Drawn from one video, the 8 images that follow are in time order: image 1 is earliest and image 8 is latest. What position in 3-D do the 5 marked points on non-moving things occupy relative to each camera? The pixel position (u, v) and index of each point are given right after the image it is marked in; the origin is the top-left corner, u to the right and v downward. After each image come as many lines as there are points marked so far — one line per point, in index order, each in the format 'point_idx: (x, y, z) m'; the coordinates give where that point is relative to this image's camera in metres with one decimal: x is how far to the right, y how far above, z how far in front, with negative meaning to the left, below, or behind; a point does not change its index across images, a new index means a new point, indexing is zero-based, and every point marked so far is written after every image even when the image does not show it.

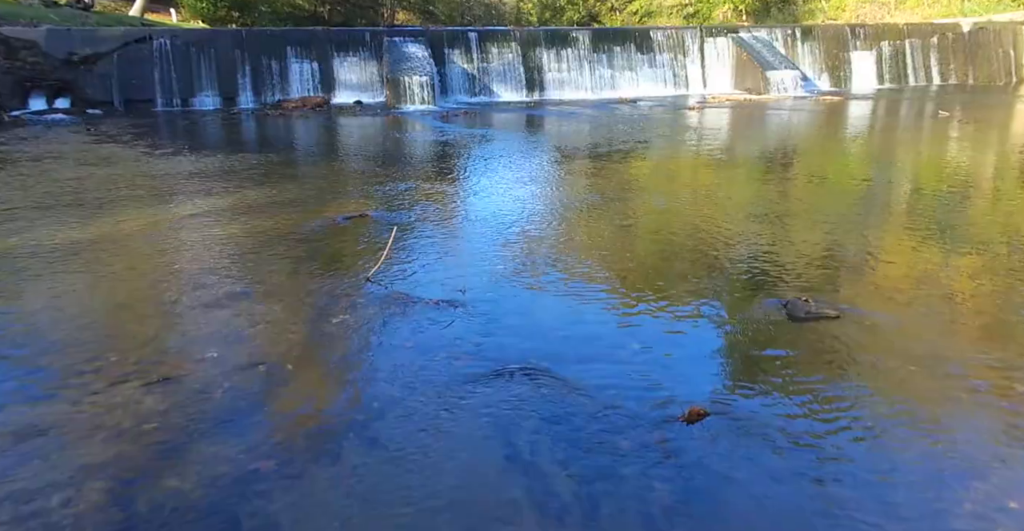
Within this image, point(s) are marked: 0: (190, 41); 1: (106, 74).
0: (-8.4, +5.9, +19.6) m
1: (-10.5, +4.9, +19.3) m
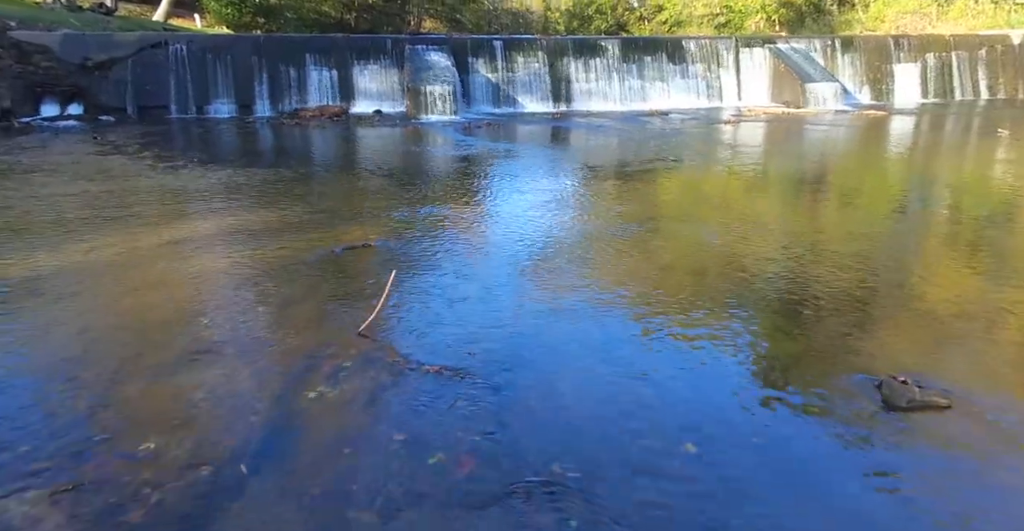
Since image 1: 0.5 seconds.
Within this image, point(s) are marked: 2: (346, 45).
0: (-7.8, +5.5, +19.1) m
1: (-9.8, +4.6, +18.8) m
2: (-4.4, +5.9, +20.0) m
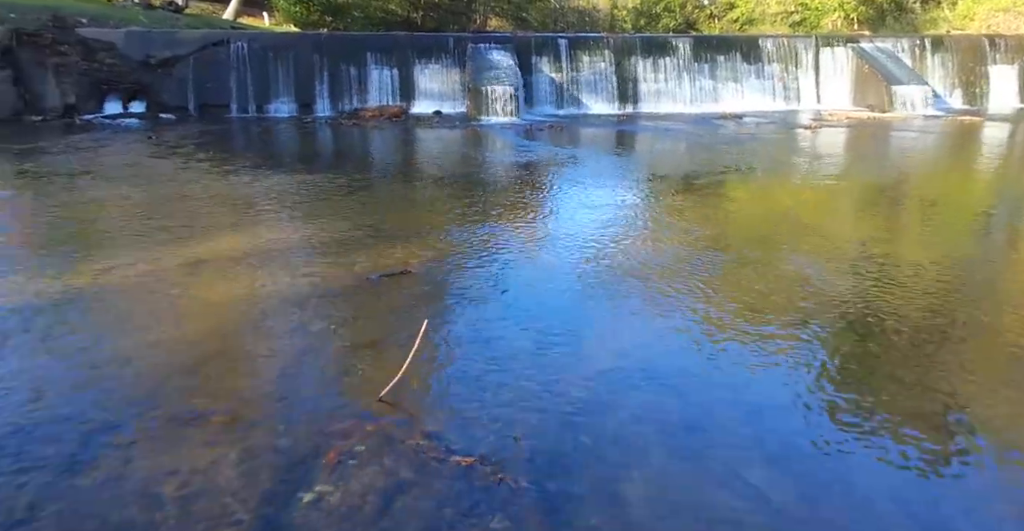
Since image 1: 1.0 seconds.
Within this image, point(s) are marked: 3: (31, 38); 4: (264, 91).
0: (-6.1, +5.5, +18.9) m
1: (-8.3, +4.7, +18.7) m
2: (-2.7, +5.8, +19.5) m
3: (-10.9, +5.2, +17.2) m
4: (-6.4, +4.5, +19.2) m
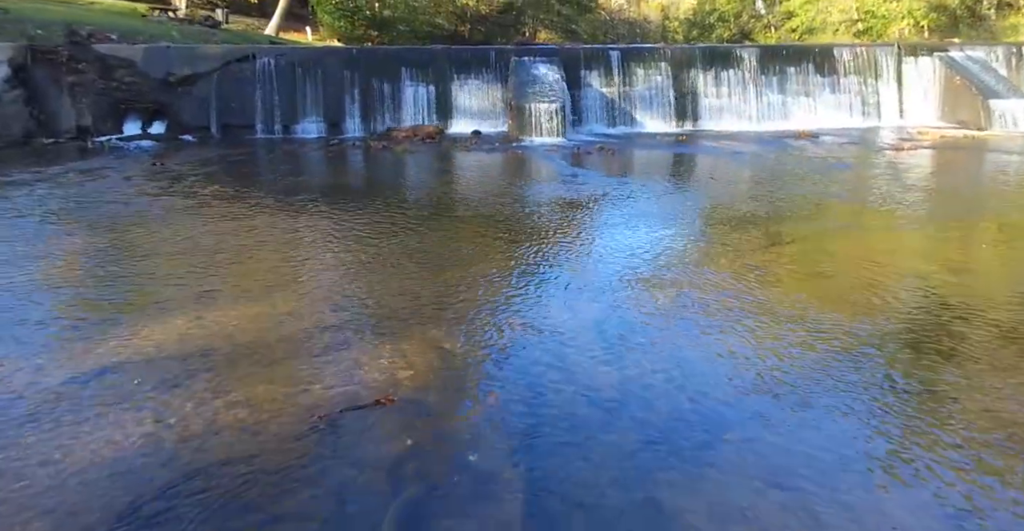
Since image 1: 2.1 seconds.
0: (-5.1, +4.8, +17.6) m
1: (-7.2, +3.9, +17.5) m
2: (-1.6, +5.0, +18.0) m
3: (-9.9, +4.5, +16.1) m
4: (-5.3, +3.7, +17.9) m
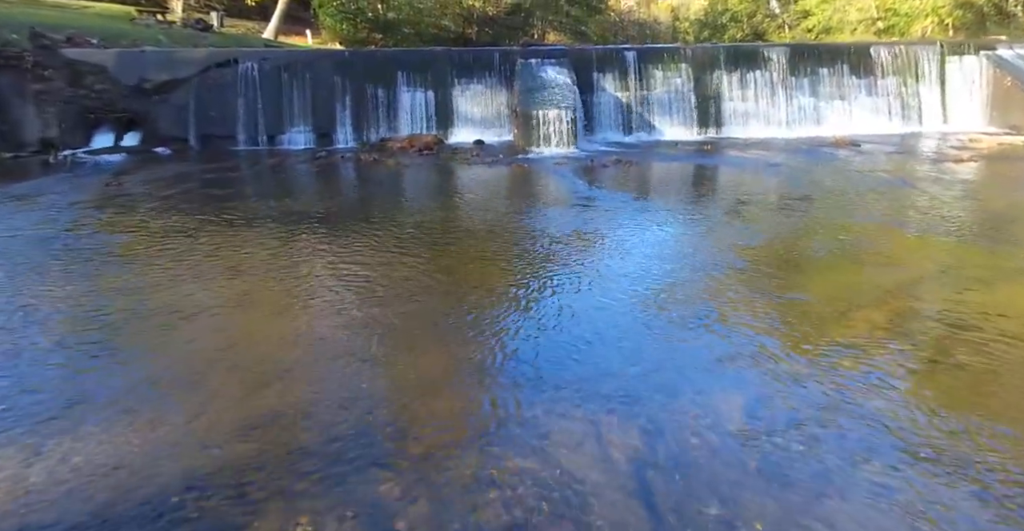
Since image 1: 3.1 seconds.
0: (-4.9, +4.3, +16.1) m
1: (-7.1, +3.4, +16.1) m
2: (-1.5, +4.5, +16.4) m
3: (-9.8, +4.0, +14.7) m
4: (-5.1, +3.2, +16.4) m
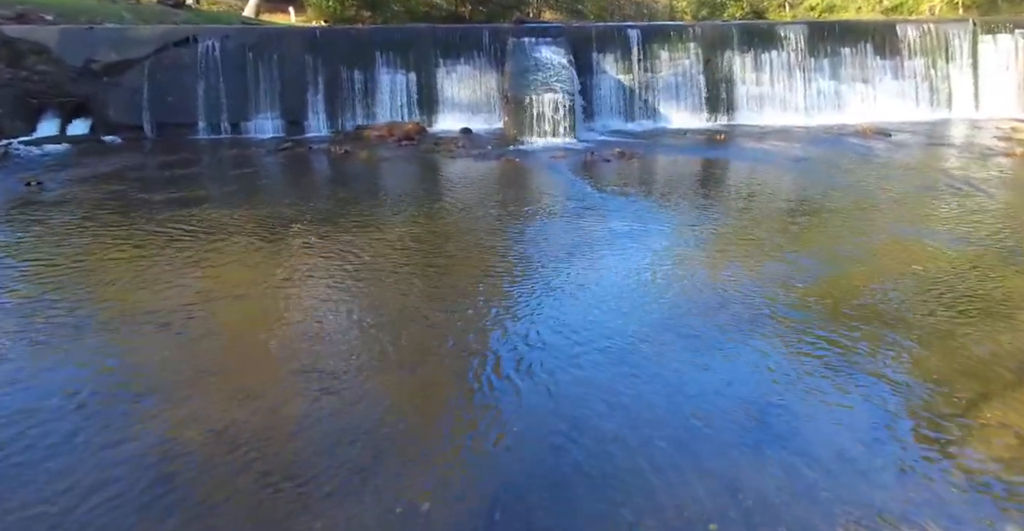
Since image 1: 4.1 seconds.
0: (-5.1, +4.3, +14.4) m
1: (-7.2, +3.4, +14.4) m
2: (-1.7, +4.5, +14.8) m
3: (-9.9, +3.9, +13.0) m
4: (-5.3, +3.2, +14.8) m
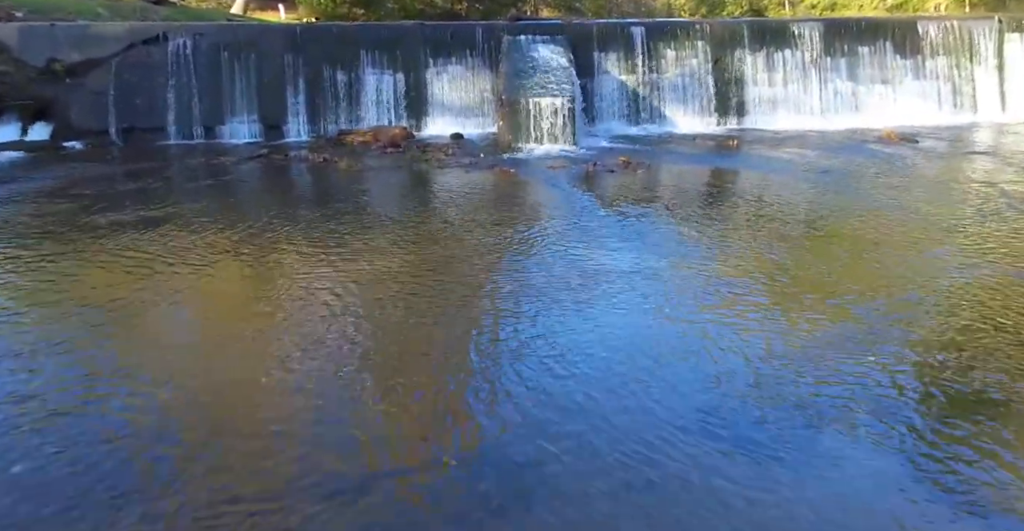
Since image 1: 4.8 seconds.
0: (-5.2, +4.0, +13.4) m
1: (-7.3, +3.1, +13.4) m
2: (-1.8, +4.2, +13.7) m
3: (-10.0, +3.6, +12.0) m
4: (-5.4, +2.9, +13.7) m
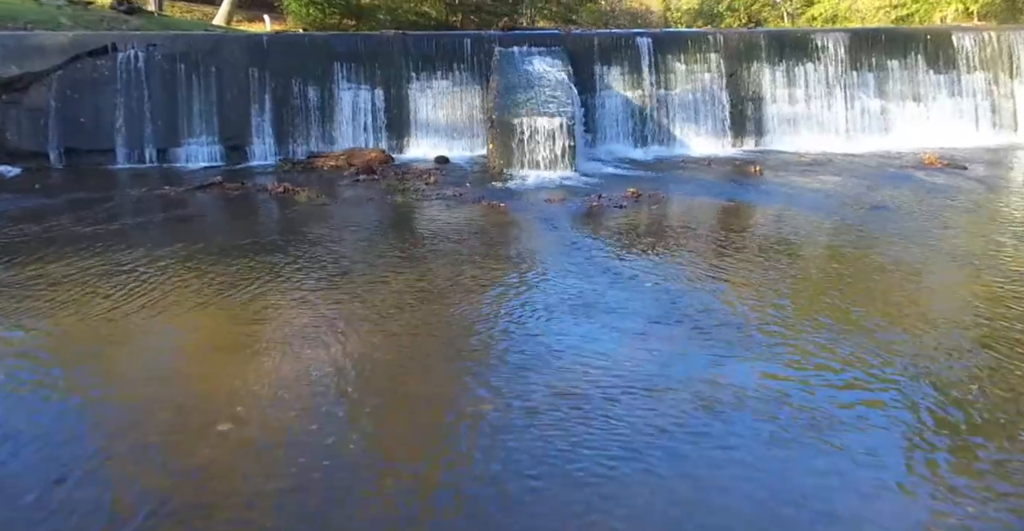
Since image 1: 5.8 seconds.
0: (-5.3, +3.3, +11.8) m
1: (-7.5, +2.5, +11.8) m
2: (-1.9, +3.6, +12.3) m
3: (-10.1, +3.0, +10.4) m
4: (-5.5, +2.3, +12.2) m
